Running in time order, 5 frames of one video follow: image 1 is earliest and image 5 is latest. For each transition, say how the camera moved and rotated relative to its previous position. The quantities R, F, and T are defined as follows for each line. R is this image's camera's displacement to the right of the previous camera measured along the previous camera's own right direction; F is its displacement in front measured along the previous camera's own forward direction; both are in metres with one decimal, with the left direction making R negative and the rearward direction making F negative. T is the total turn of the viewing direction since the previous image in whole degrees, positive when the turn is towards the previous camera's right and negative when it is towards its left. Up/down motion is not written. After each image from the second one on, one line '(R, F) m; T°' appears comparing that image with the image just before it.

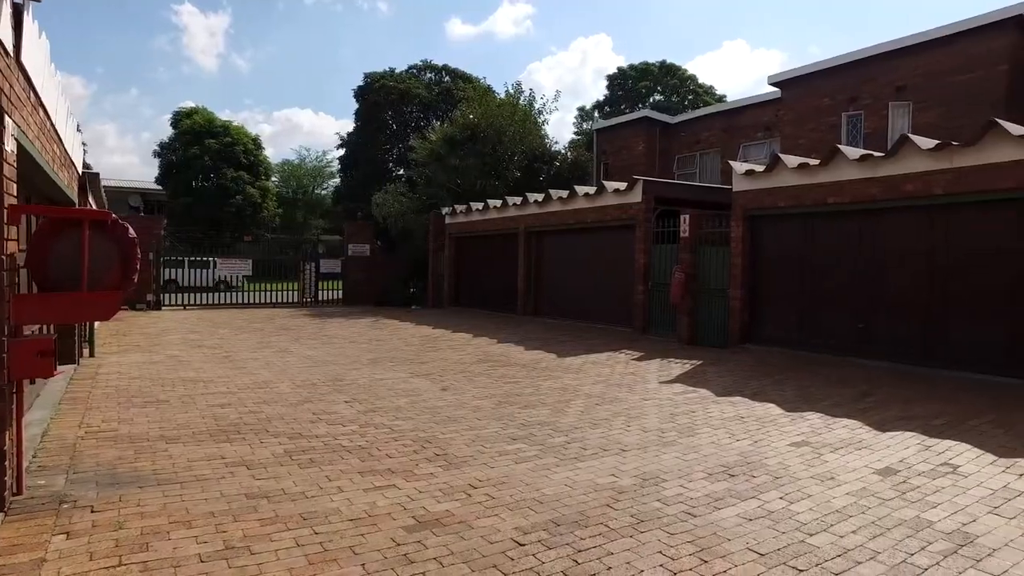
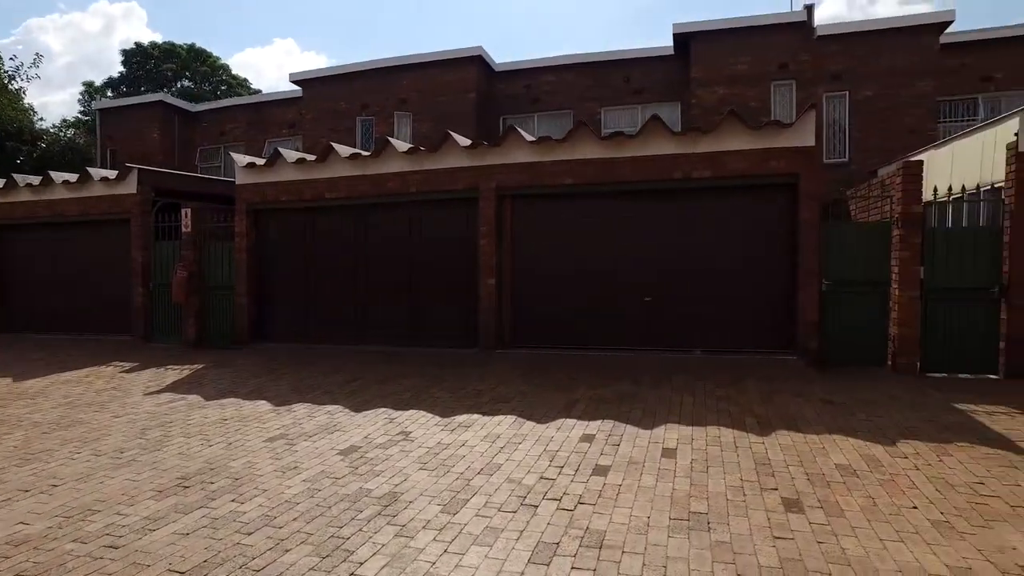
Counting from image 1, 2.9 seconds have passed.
(+0.7, 0.0) m; +36°
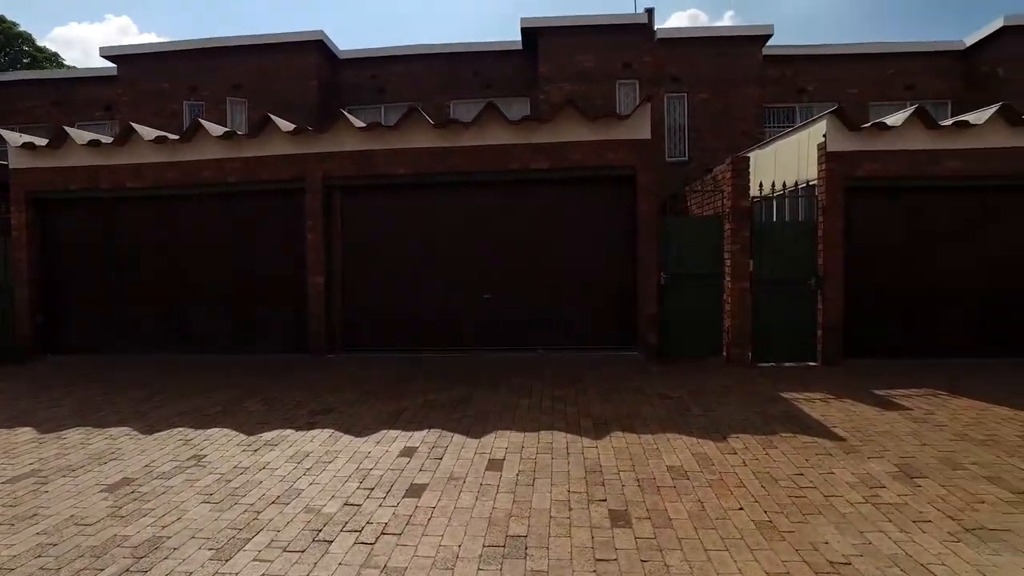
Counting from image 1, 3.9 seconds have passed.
(+0.4, +0.5) m; +11°
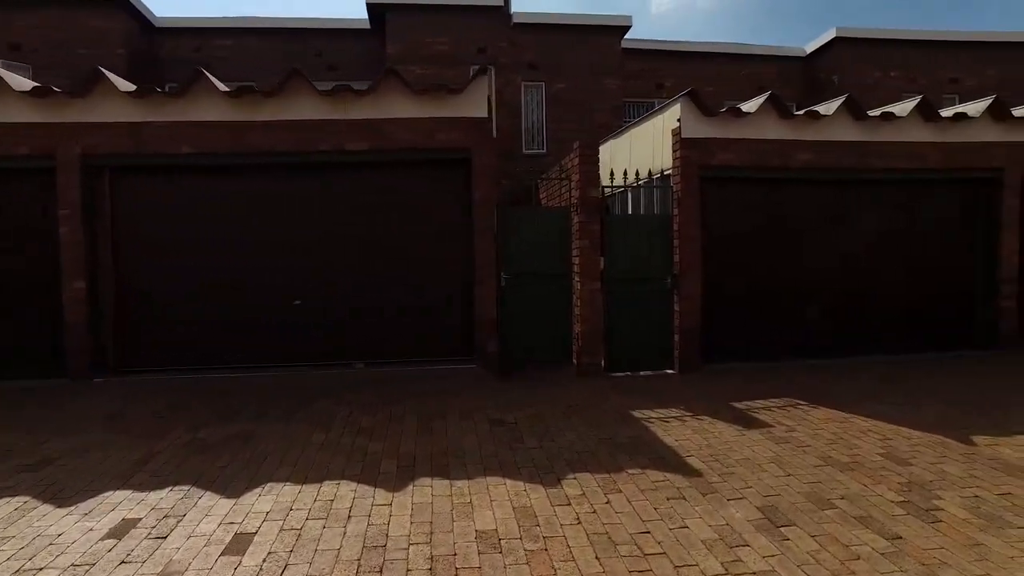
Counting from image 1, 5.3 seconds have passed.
(+0.6, +1.2) m; +10°
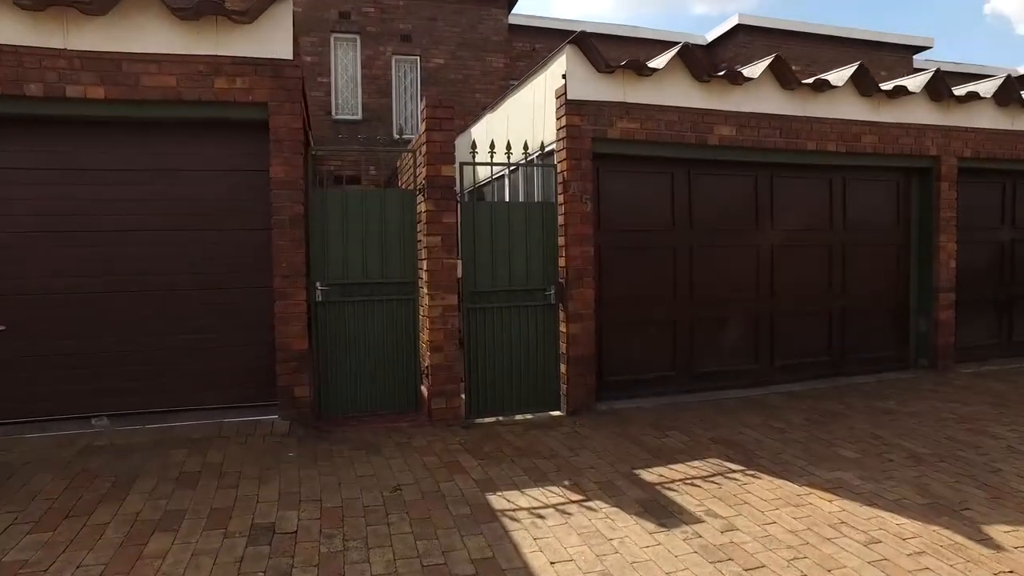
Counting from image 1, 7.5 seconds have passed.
(+0.6, +2.1) m; +8°
